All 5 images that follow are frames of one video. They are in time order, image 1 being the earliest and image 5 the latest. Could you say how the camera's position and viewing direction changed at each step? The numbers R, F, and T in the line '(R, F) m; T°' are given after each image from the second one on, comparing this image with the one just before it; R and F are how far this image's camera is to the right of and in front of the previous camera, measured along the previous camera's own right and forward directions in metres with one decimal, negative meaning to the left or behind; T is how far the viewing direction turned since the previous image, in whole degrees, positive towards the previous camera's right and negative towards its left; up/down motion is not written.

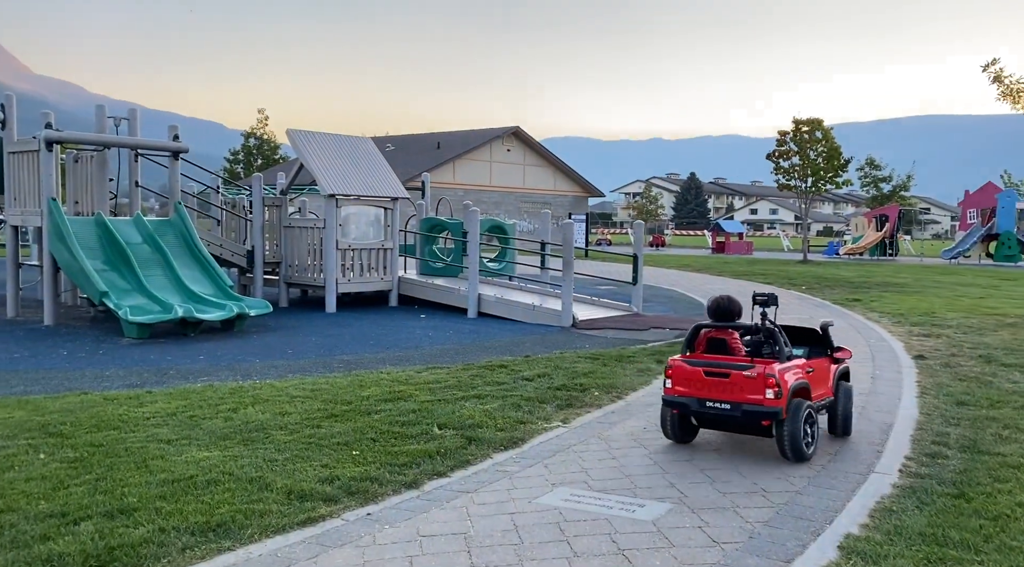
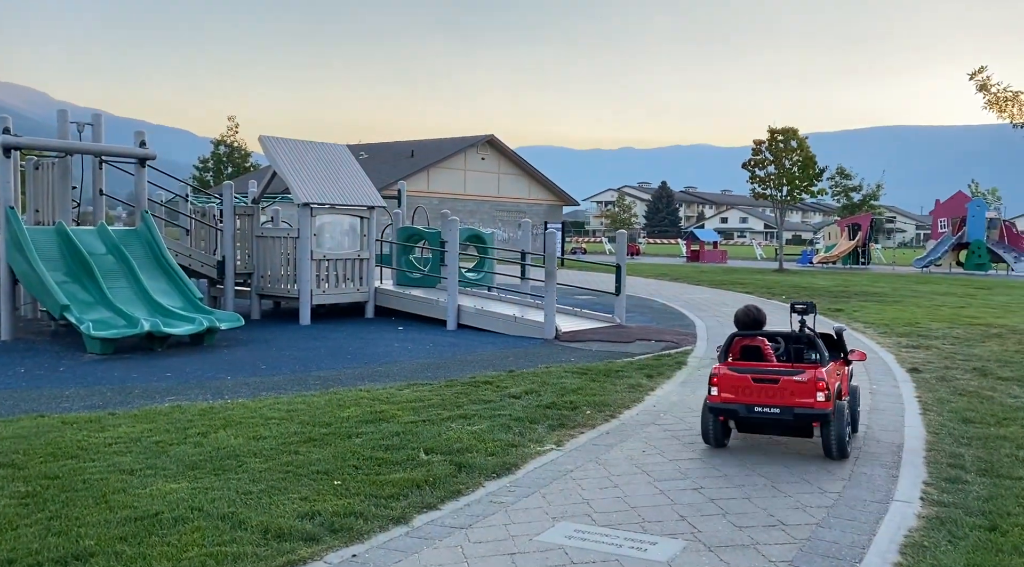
(-0.1, +0.4) m; +2°
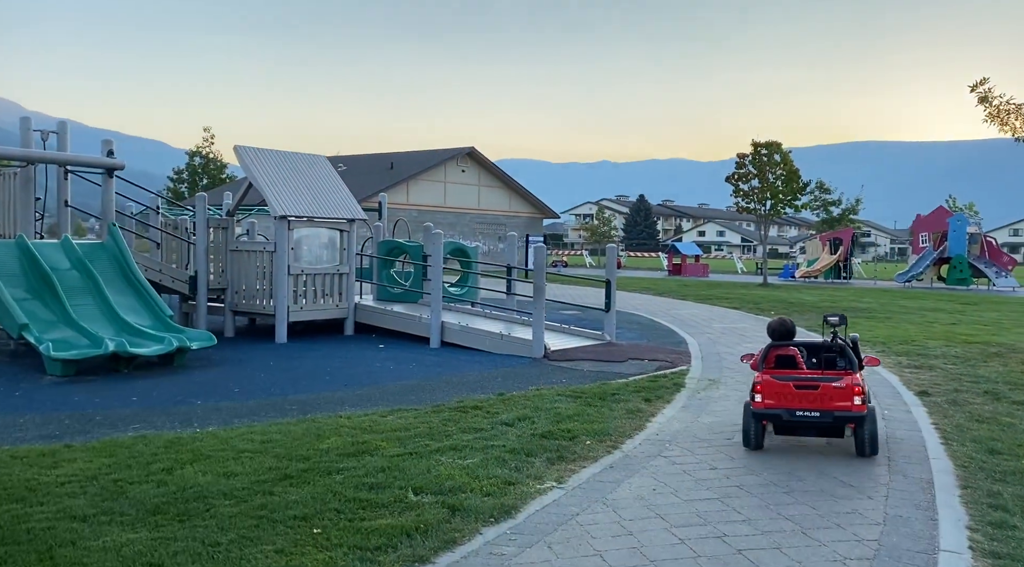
(-0.1, +0.5) m; +1°
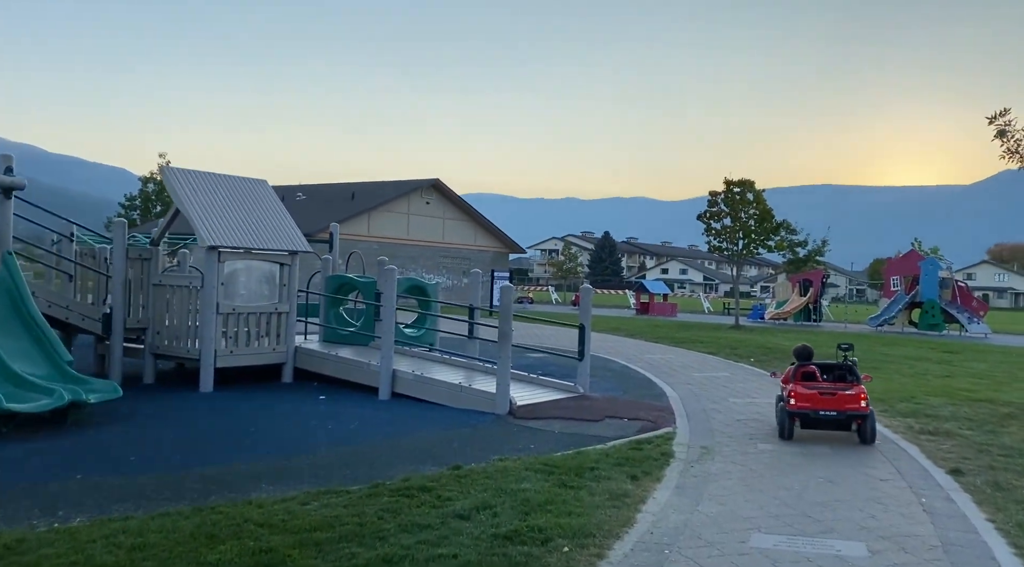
(0.0, +1.5) m; +2°
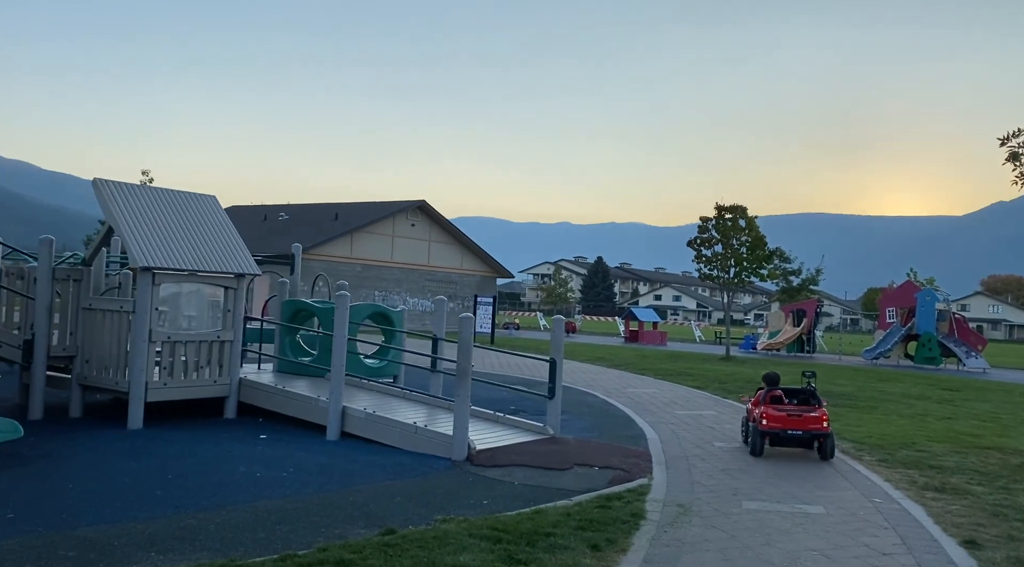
(+0.4, +1.0) m; 0°
